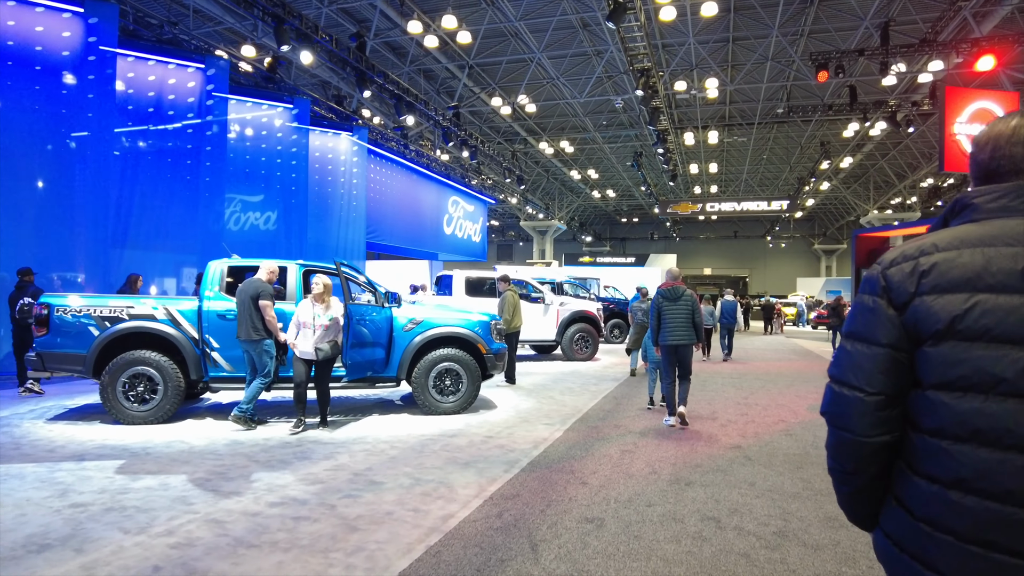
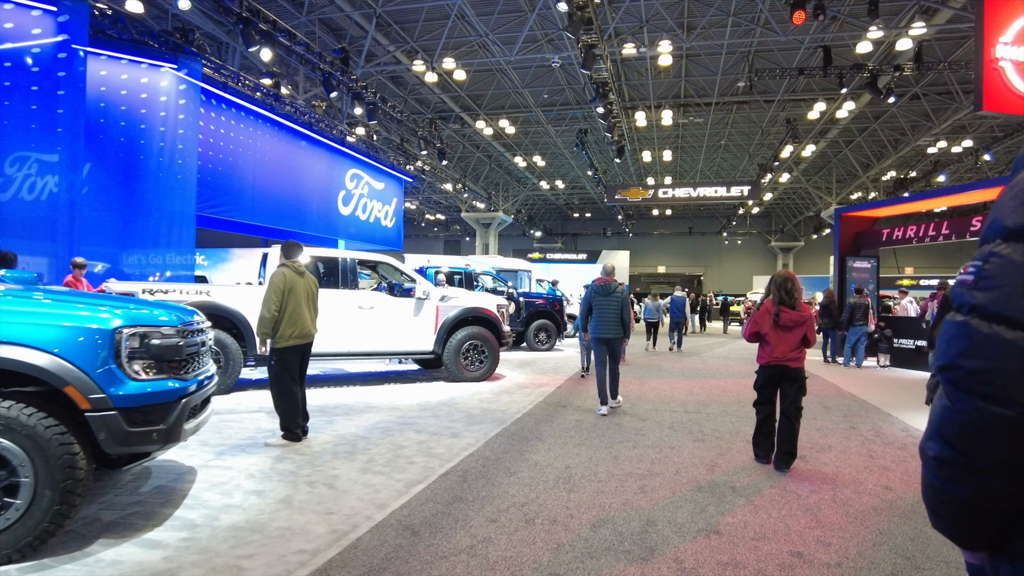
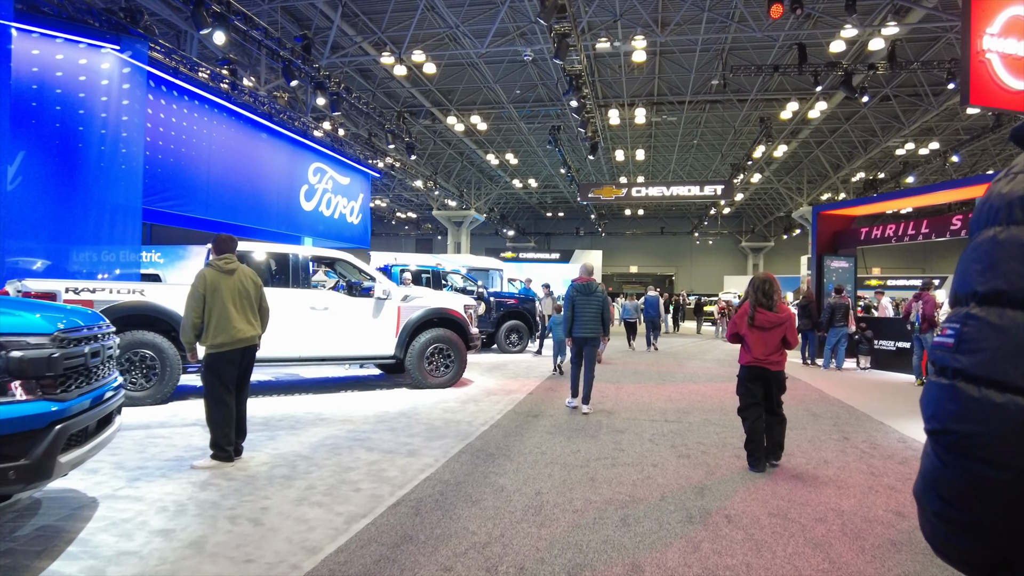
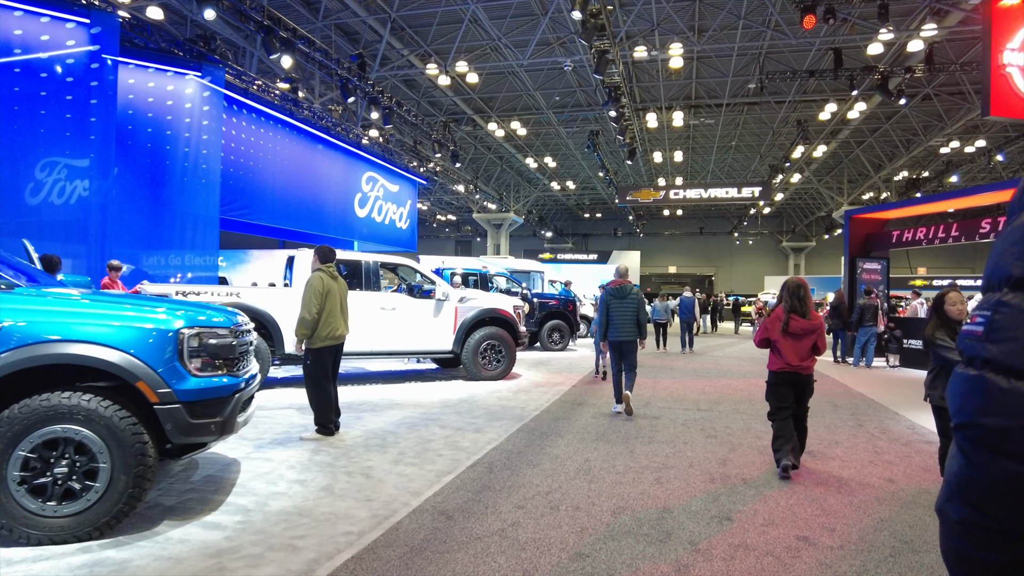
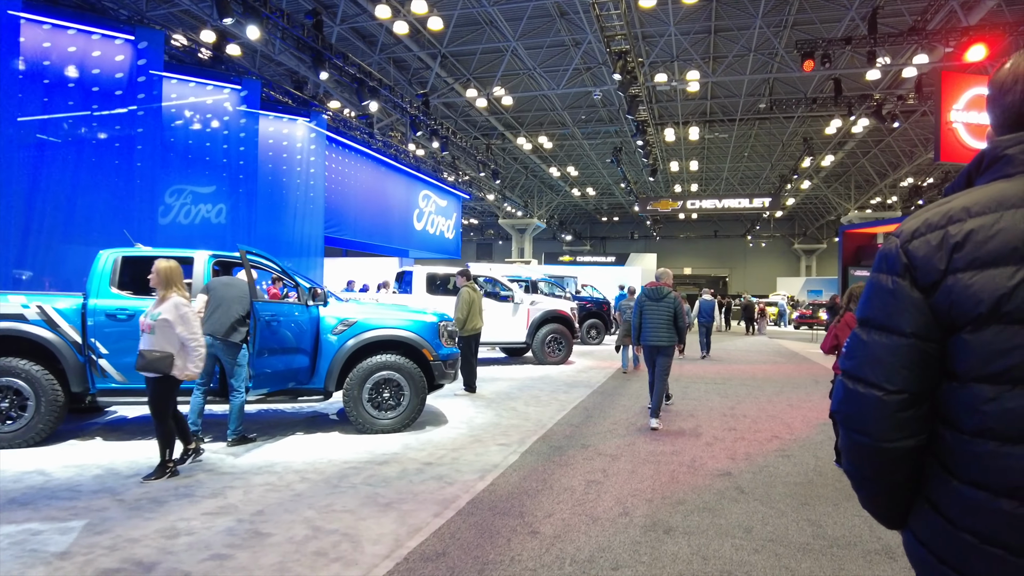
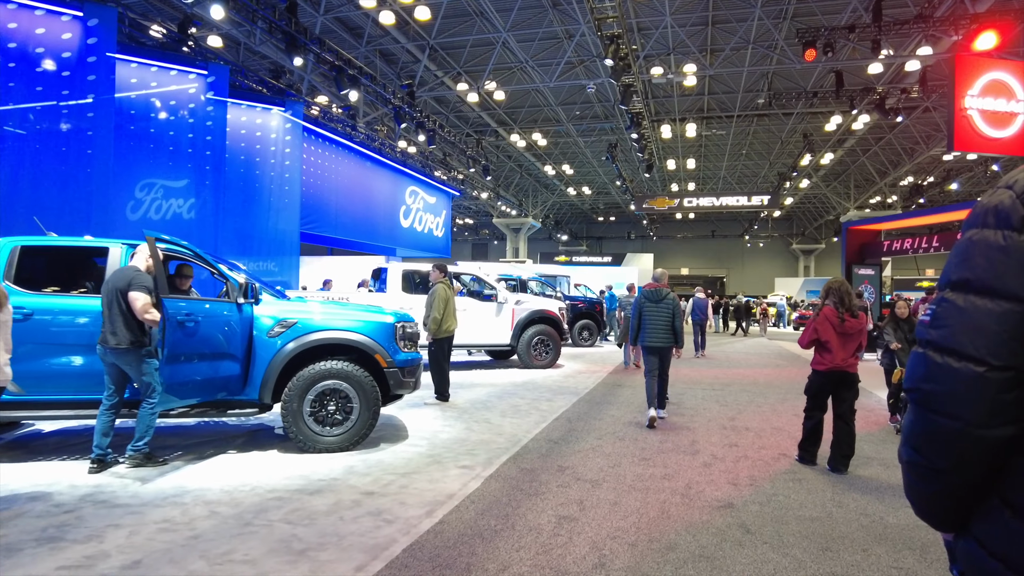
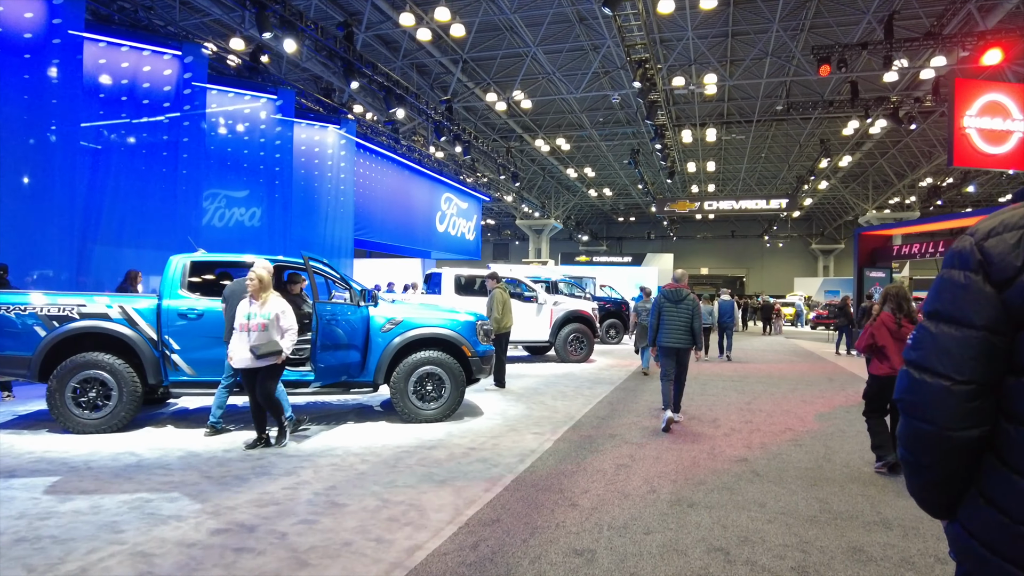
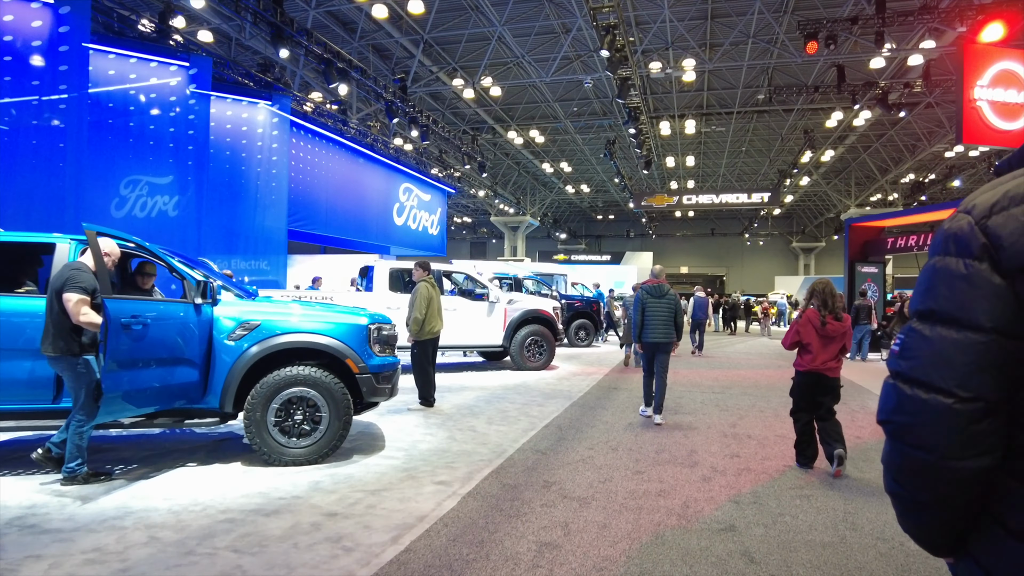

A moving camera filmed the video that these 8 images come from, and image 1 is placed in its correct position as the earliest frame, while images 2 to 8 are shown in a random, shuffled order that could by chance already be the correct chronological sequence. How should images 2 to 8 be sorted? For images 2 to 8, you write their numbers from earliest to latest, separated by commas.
7, 5, 6, 8, 4, 2, 3
